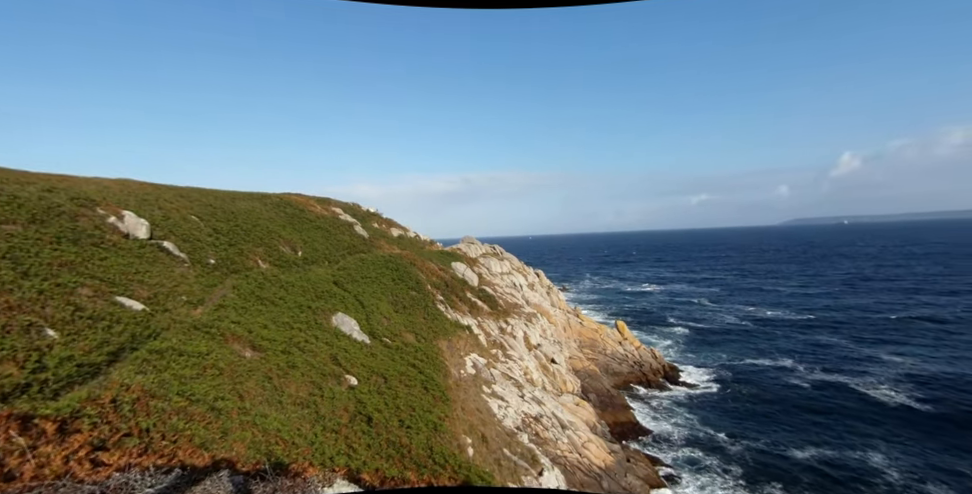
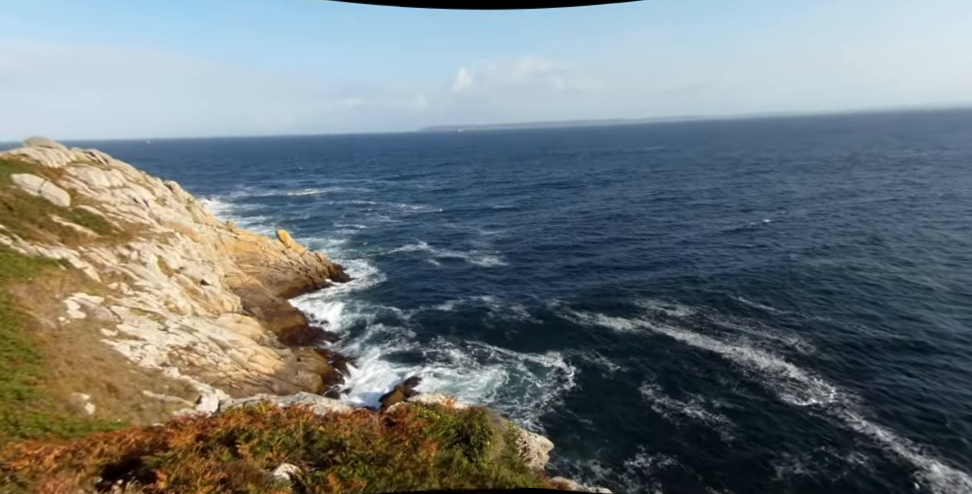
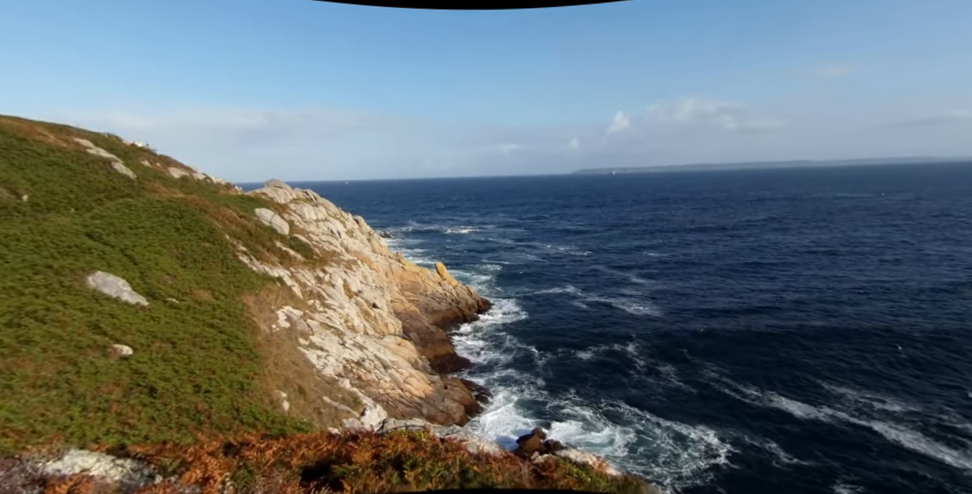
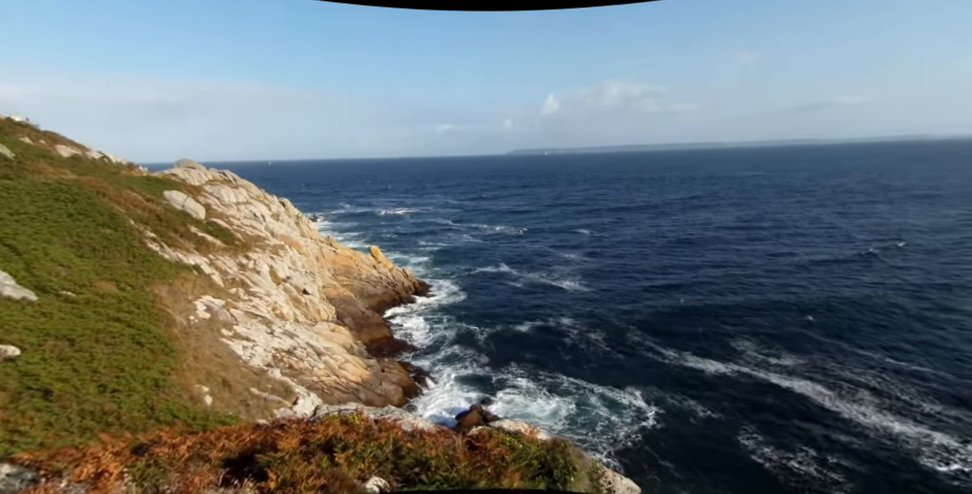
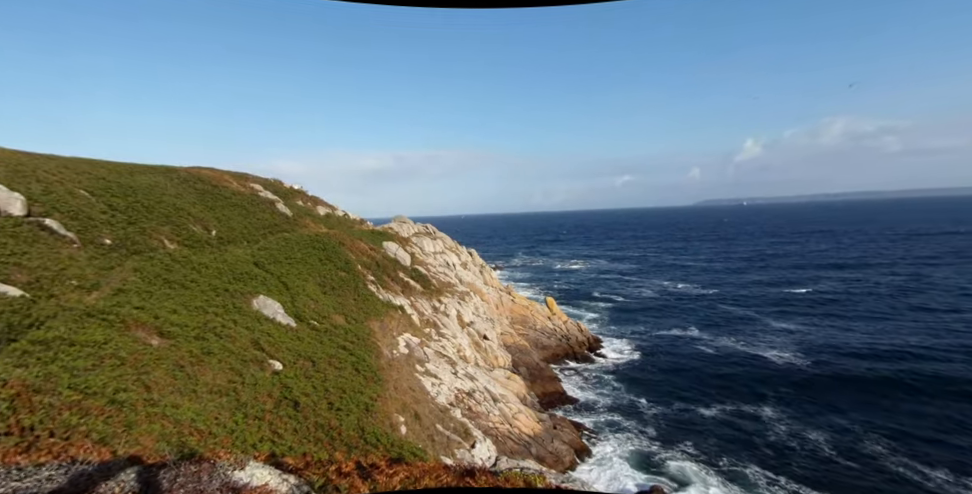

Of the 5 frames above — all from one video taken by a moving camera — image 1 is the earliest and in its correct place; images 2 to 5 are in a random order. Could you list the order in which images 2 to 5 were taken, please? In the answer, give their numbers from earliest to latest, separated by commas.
5, 3, 4, 2
